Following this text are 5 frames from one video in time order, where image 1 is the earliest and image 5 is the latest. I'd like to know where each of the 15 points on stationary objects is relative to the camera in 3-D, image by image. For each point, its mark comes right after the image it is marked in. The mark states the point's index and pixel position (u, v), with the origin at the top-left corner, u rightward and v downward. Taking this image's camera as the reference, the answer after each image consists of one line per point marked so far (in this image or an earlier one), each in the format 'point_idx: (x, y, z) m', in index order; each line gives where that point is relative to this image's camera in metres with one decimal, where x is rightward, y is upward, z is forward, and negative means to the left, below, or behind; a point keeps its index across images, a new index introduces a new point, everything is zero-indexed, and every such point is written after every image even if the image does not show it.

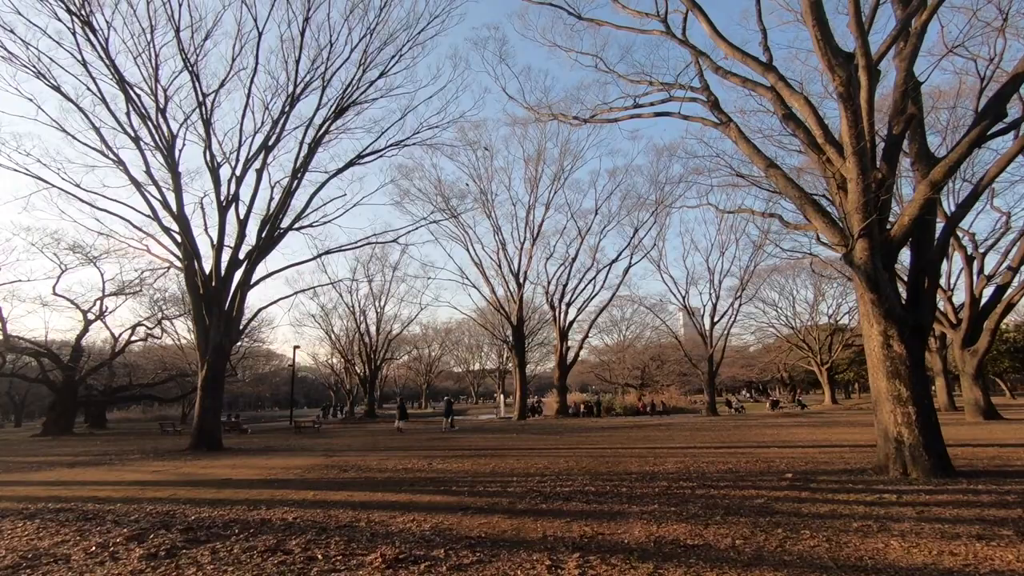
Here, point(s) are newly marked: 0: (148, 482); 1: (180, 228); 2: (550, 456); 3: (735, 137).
0: (-5.6, -3.0, +10.5) m
1: (-9.2, +1.7, +18.8) m
2: (+0.7, -3.1, +12.5) m
3: (+4.1, +2.7, +12.4) m
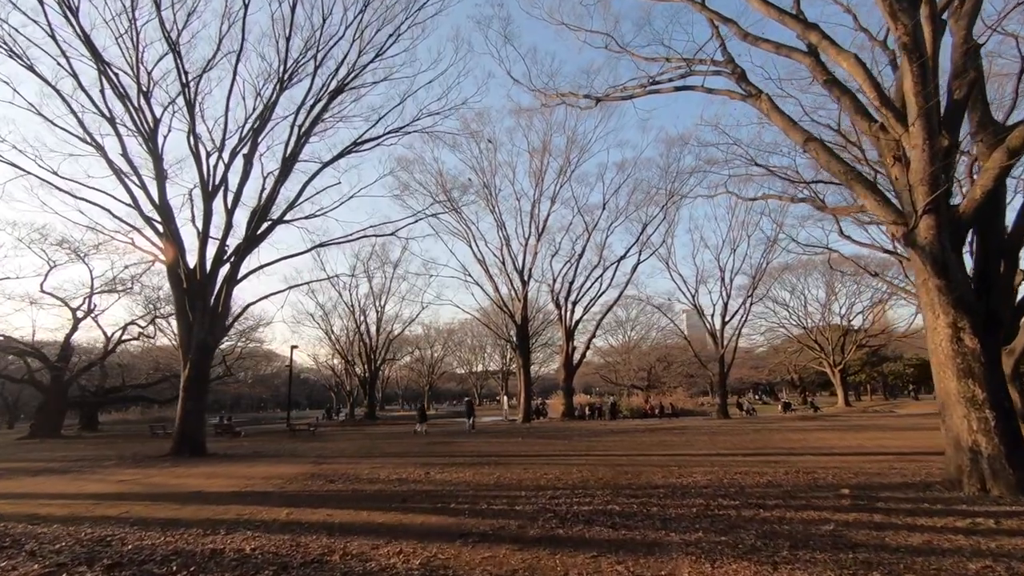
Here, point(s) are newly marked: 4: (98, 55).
0: (-5.5, -2.8, +9.2) m
1: (-9.1, +1.8, +17.6) m
2: (+0.8, -2.9, +11.2) m
3: (+4.2, +2.9, +11.1) m
4: (-10.7, +6.0, +17.5) m
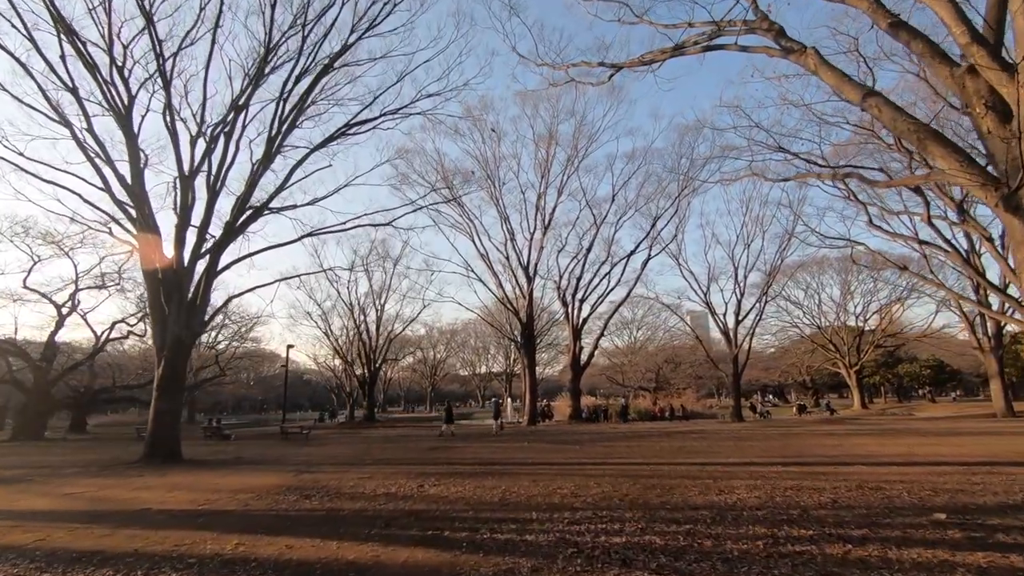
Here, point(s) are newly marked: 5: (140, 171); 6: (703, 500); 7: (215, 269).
0: (-5.4, -2.6, +7.7) m
1: (-9.0, +2.0, +16.2) m
2: (+0.9, -2.7, +9.7) m
3: (+4.3, +3.1, +9.6) m
4: (-10.6, +6.2, +16.1) m
5: (-9.0, +2.8, +16.3) m
6: (+2.1, -2.3, +7.4) m
7: (-7.2, +0.5, +16.4) m
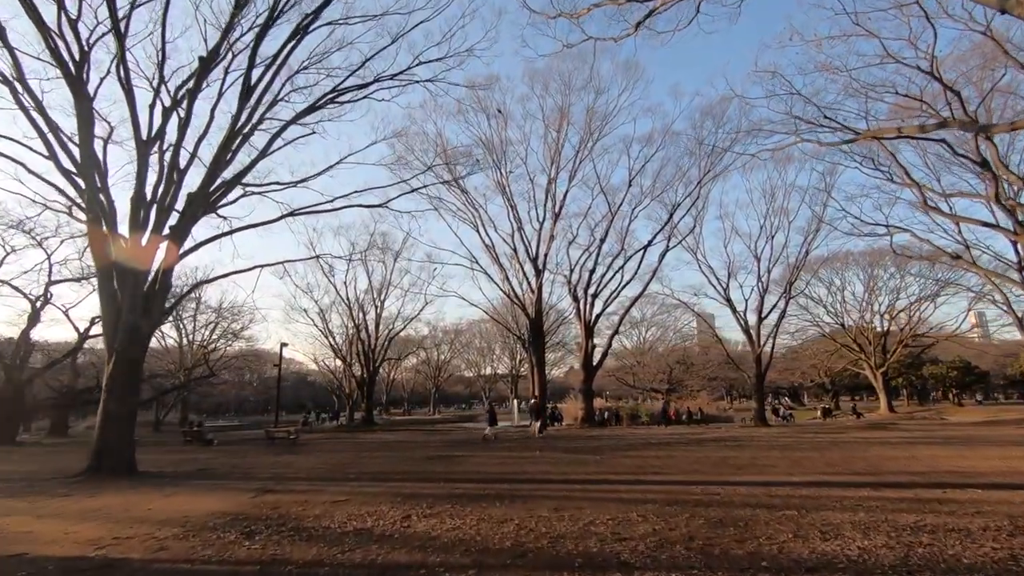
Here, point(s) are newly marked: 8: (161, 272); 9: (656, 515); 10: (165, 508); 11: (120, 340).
0: (-5.3, -2.2, +5.5) m
1: (-8.7, +2.4, +14.0) m
2: (+1.1, -2.4, +7.4) m
3: (+4.5, +3.5, +7.3) m
4: (-10.3, +6.6, +13.9) m
5: (-8.8, +3.1, +14.1) m
6: (+2.2, -2.0, +5.1) m
7: (-7.0, +0.8, +14.2) m
8: (-7.1, +0.3, +13.8) m
9: (+1.5, -2.3, +6.9) m
10: (-4.2, -2.6, +8.2) m
11: (-7.6, -1.0, +13.2) m
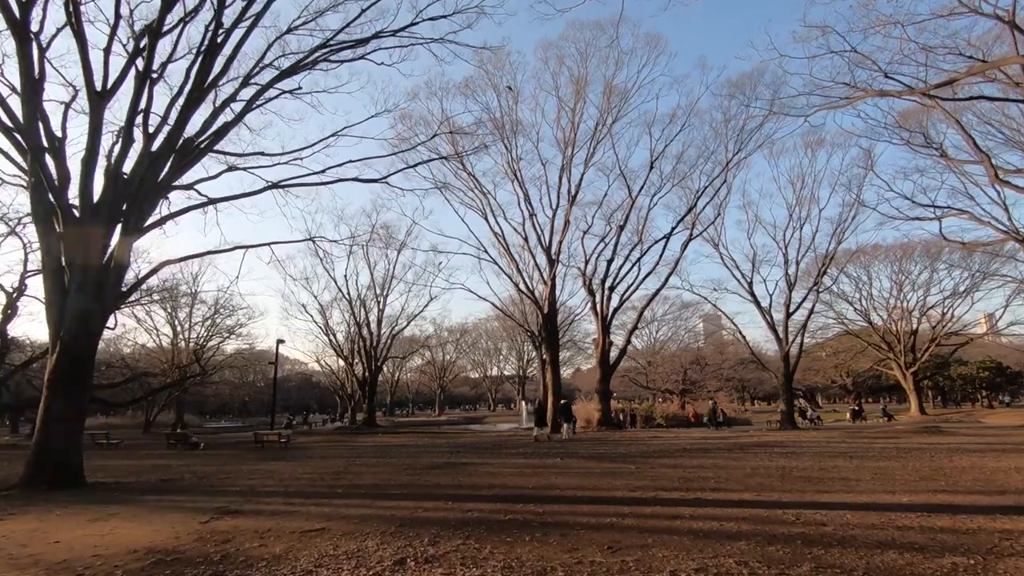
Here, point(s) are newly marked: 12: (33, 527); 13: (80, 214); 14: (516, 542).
0: (-5.0, -1.8, +3.4) m
1: (-8.4, +2.7, +11.9) m
2: (+1.4, -2.0, +5.3) m
3: (+4.7, +3.9, +5.1) m
4: (-10.0, +6.9, +11.9) m
5: (-8.4, +3.5, +12.0) m
6: (+2.5, -1.6, +2.9) m
7: (-6.6, +1.2, +12.1) m
8: (-6.8, +0.7, +11.7) m
9: (+1.7, -1.9, +4.7) m
10: (-3.9, -2.2, +6.1) m
11: (-7.3, -0.6, +11.1) m
12: (-4.9, -2.4, +6.9) m
13: (-7.3, +1.3, +11.6) m
14: (0.0, -2.1, +5.6) m
